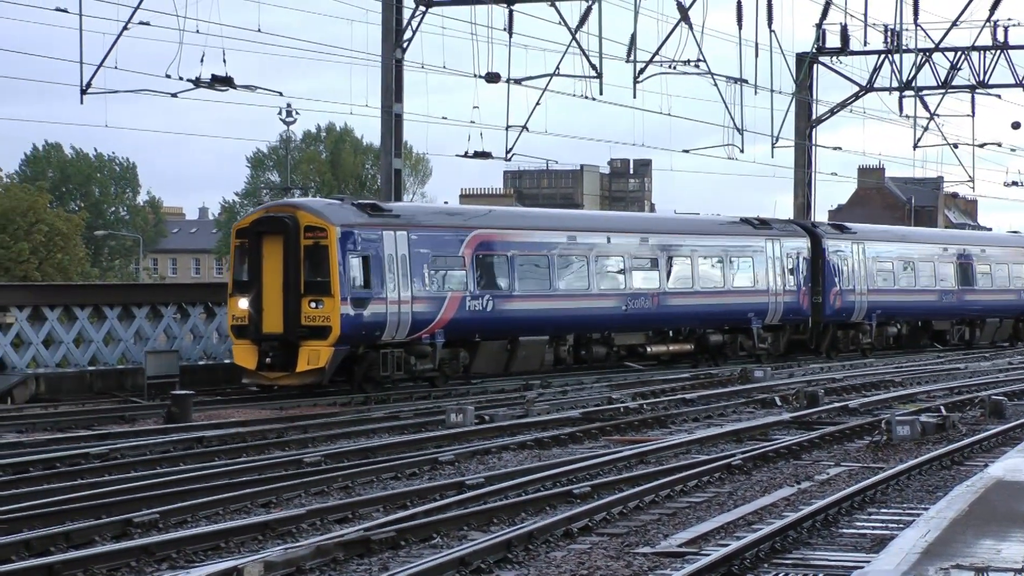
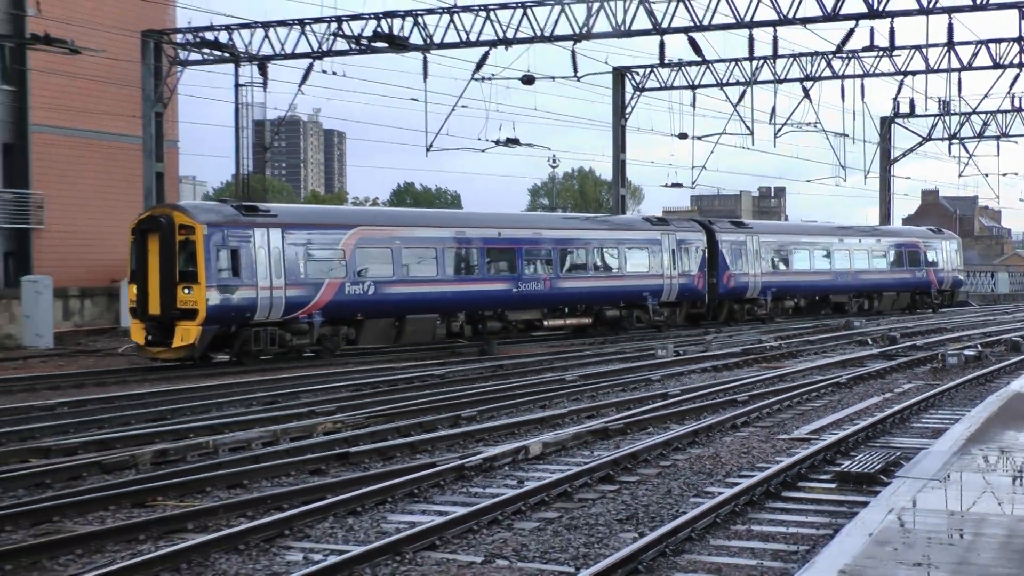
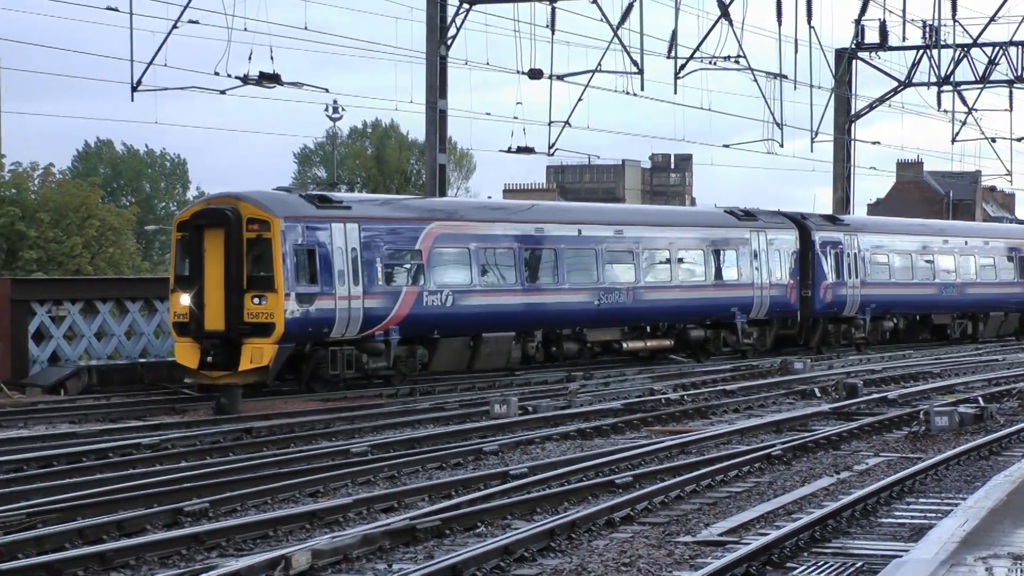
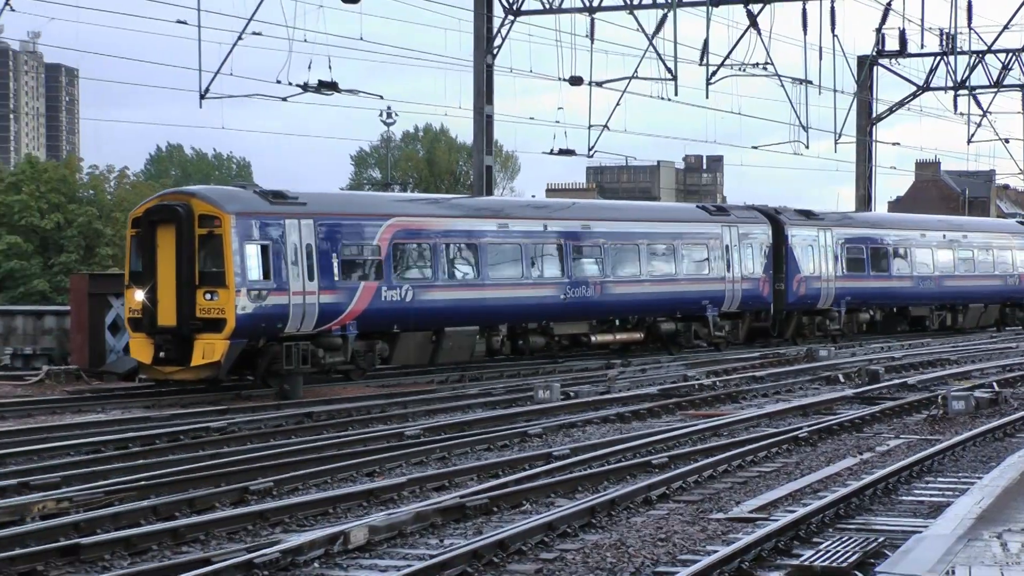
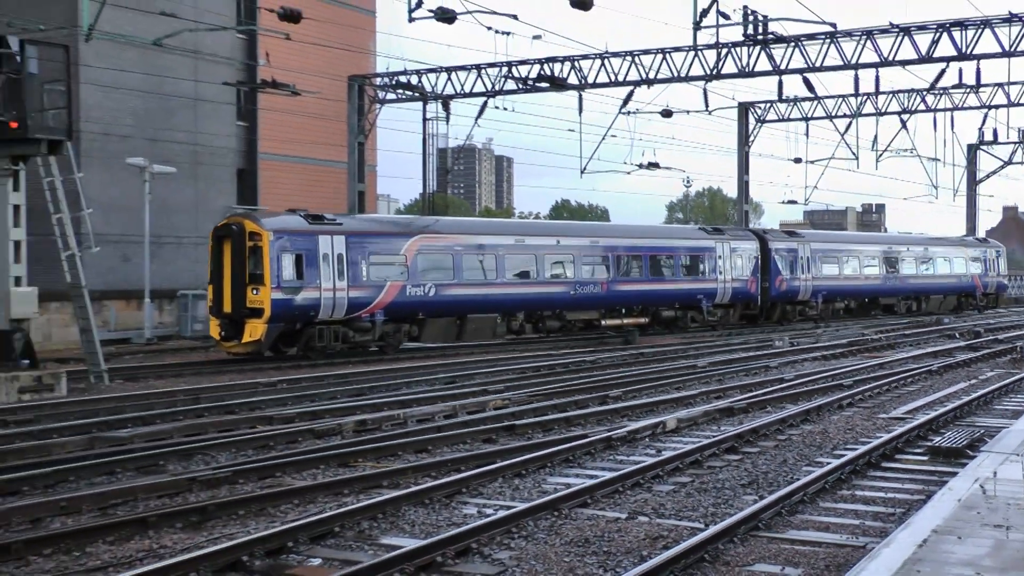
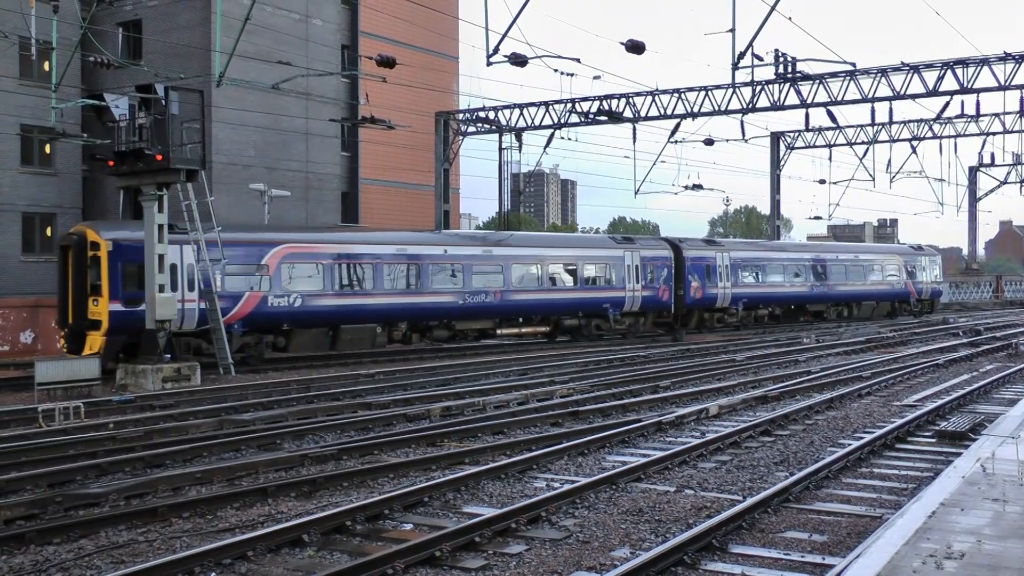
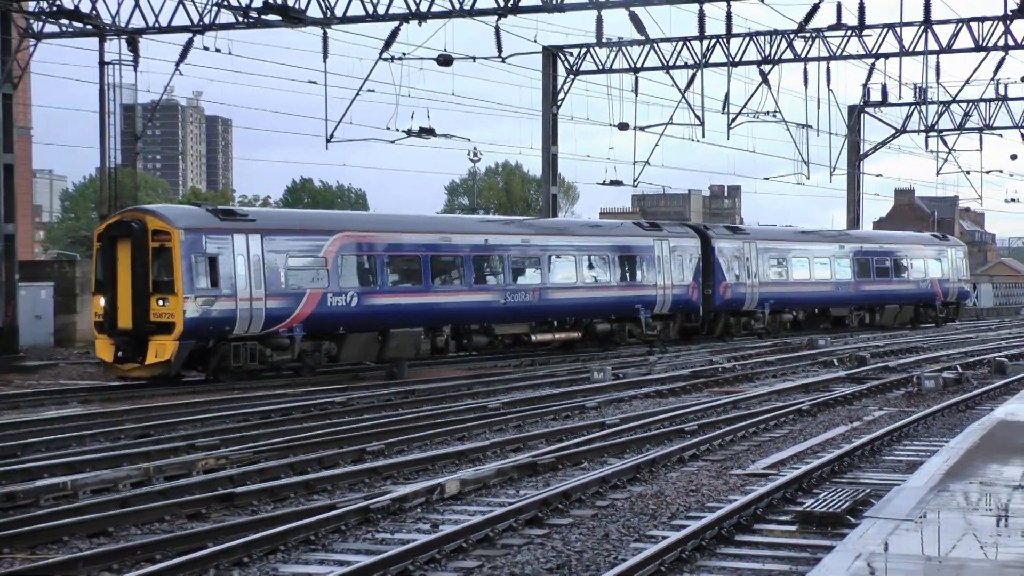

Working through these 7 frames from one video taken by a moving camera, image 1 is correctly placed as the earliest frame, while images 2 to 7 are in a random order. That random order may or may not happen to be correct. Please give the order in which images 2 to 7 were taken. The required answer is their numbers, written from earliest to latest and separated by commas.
3, 4, 7, 2, 5, 6
